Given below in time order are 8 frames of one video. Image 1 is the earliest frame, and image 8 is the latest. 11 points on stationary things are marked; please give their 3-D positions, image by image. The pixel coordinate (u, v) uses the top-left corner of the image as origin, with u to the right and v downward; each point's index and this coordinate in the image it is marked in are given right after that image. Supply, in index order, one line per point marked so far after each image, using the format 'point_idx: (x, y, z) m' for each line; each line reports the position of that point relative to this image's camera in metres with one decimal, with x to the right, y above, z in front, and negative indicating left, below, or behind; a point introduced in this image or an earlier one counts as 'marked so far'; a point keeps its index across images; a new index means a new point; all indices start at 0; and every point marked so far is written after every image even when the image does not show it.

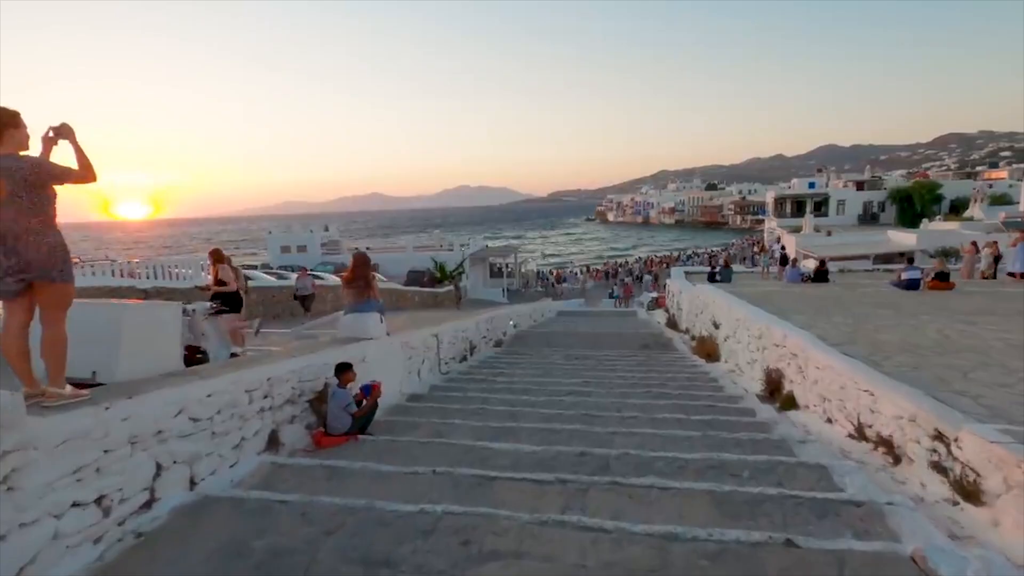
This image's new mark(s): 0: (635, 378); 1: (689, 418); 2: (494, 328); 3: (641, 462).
0: (+1.9, -1.3, +7.4) m
1: (+1.8, -1.3, +4.9) m
2: (-0.4, -0.9, +11.2) m
3: (+1.0, -1.3, +3.7) m
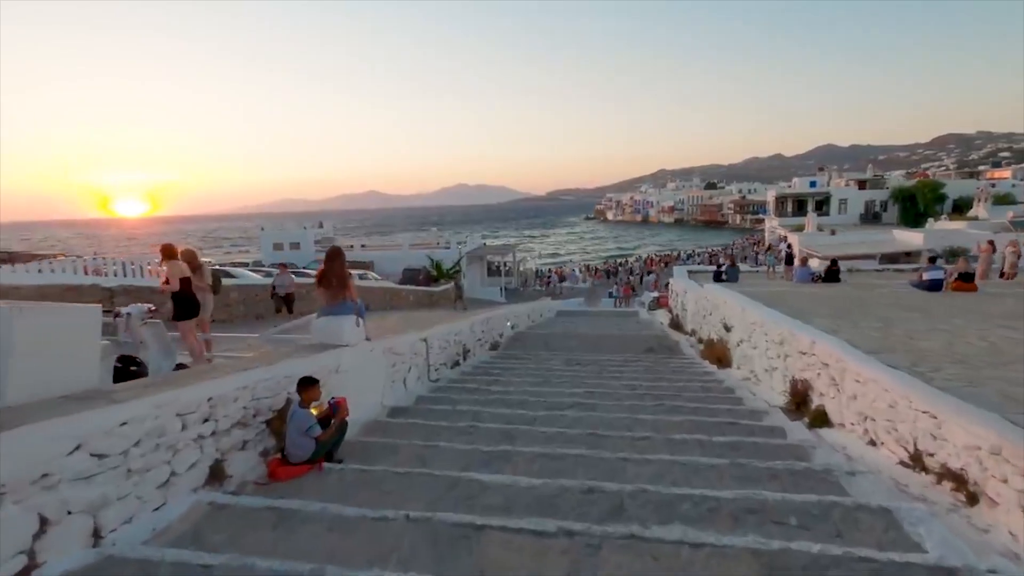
0: (+1.8, -1.3, +6.7) m
1: (+1.7, -1.3, +4.2) m
2: (-0.5, -0.9, +10.5) m
3: (+0.9, -1.3, +3.0) m
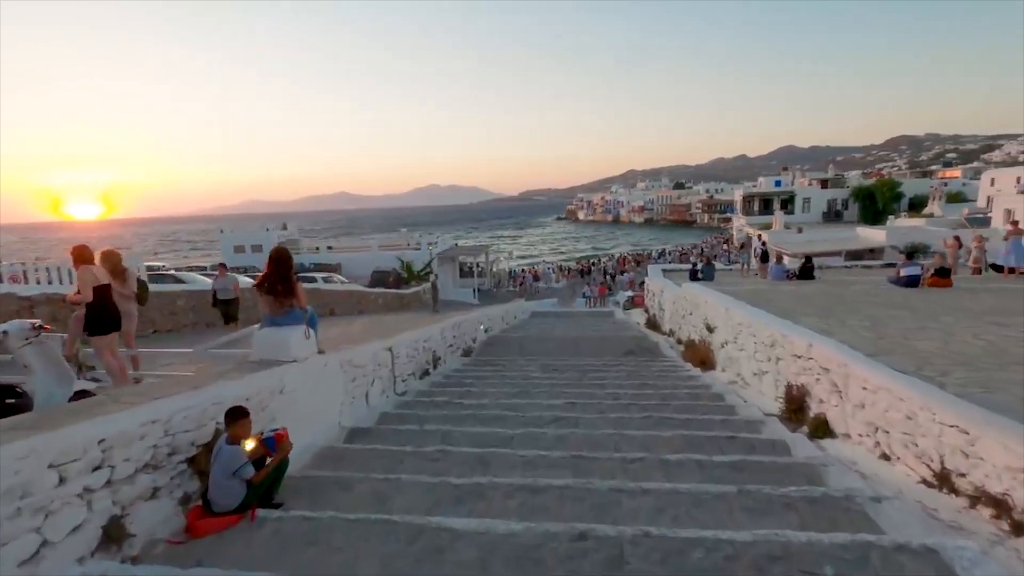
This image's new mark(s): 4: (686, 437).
0: (+1.5, -1.4, +6.2) m
1: (+1.5, -1.3, +3.8) m
2: (-1.0, -0.9, +9.9) m
3: (+0.8, -1.3, +2.5) m
4: (+1.5, -1.3, +4.3) m
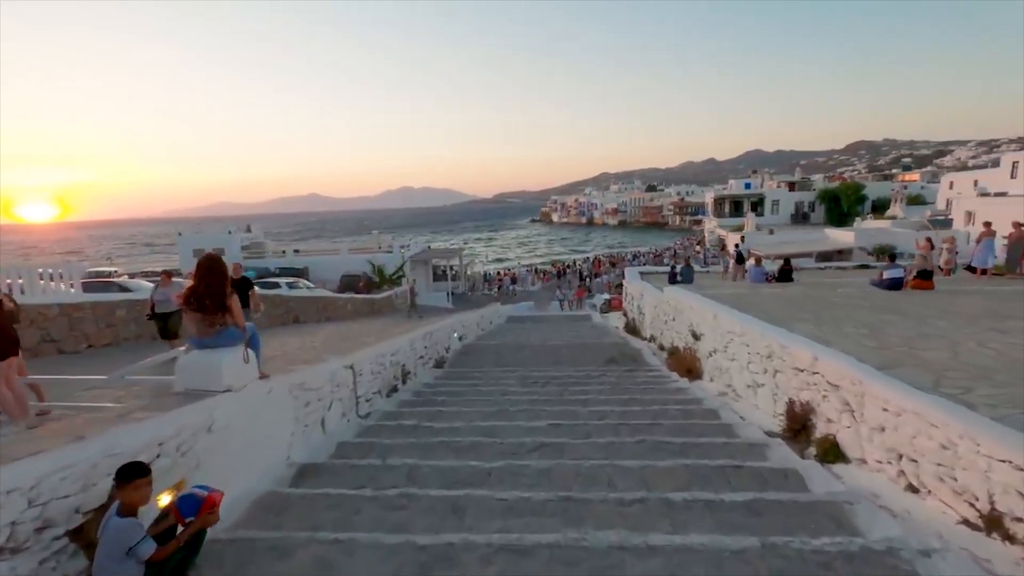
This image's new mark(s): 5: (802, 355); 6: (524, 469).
0: (+1.2, -1.4, +5.7) m
1: (+1.4, -1.4, +3.2) m
2: (-1.5, -1.1, +9.3) m
3: (+0.7, -1.4, +1.9) m
4: (+1.4, -1.4, +3.8) m
5: (+2.9, -0.7, +4.9) m
6: (+0.1, -1.4, +3.9) m
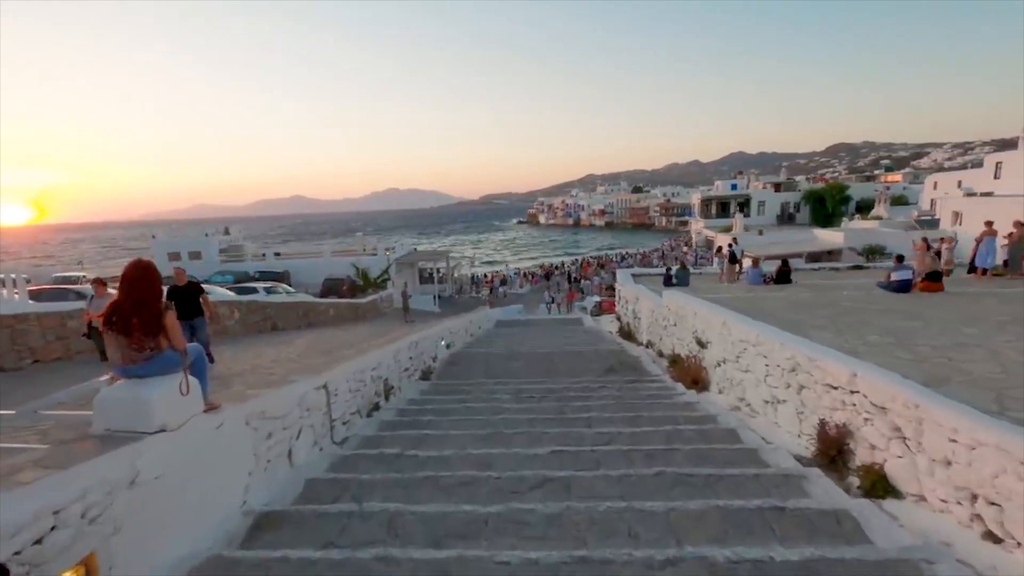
0: (+1.2, -1.5, +5.1) m
1: (+1.4, -1.5, +2.7) m
2: (-1.6, -1.2, +8.6) m
3: (+0.8, -1.5, +1.3) m
4: (+1.4, -1.5, +3.2) m
5: (+2.9, -0.7, +4.3) m
6: (+0.1, -1.5, +3.3) m
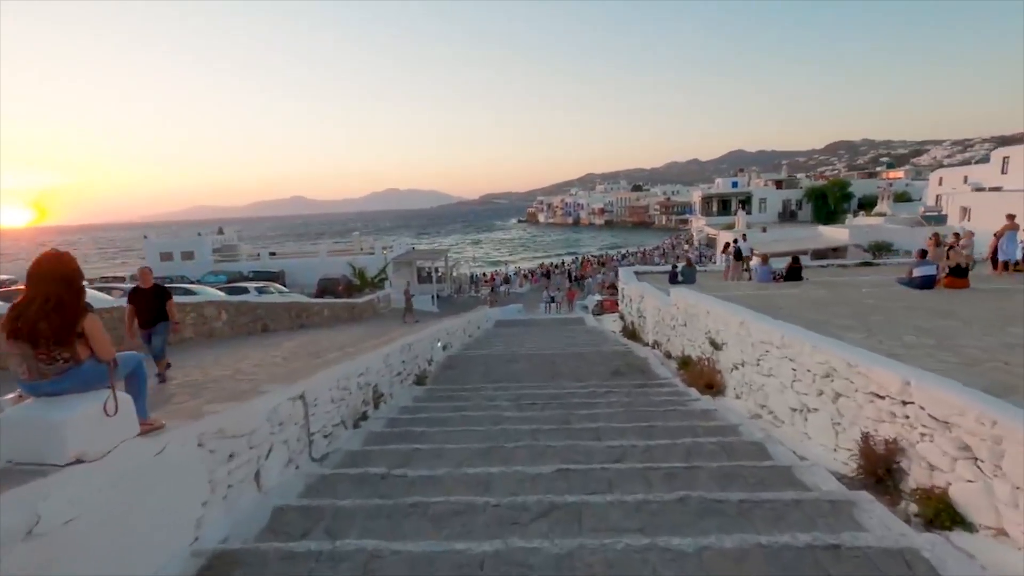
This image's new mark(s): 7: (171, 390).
0: (+1.2, -1.5, +4.6) m
1: (+1.4, -1.4, +2.1) m
2: (-1.6, -1.1, +8.1) m
3: (+0.8, -1.5, +0.8) m
4: (+1.4, -1.4, +2.7) m
5: (+2.9, -0.7, +3.8) m
6: (+0.1, -1.5, +2.7) m
7: (-3.9, -1.2, +5.5) m
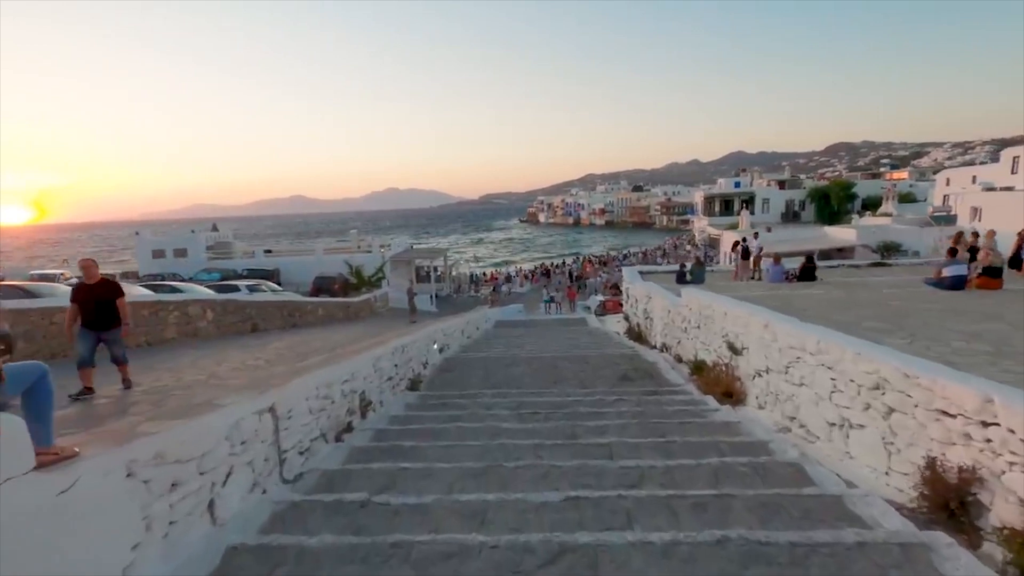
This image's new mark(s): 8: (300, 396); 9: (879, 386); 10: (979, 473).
0: (+1.2, -1.5, +4.0) m
1: (+1.4, -1.4, +1.5) m
2: (-1.6, -1.1, +7.5) m
3: (+0.8, -1.4, +0.2) m
4: (+1.4, -1.4, +2.1) m
5: (+2.9, -0.7, +3.2) m
6: (+0.1, -1.5, +2.2) m
7: (-3.8, -1.1, +4.9) m
8: (-1.9, -0.9, +4.3) m
9: (+2.9, -0.8, +3.9) m
10: (+2.9, -1.1, +3.0) m
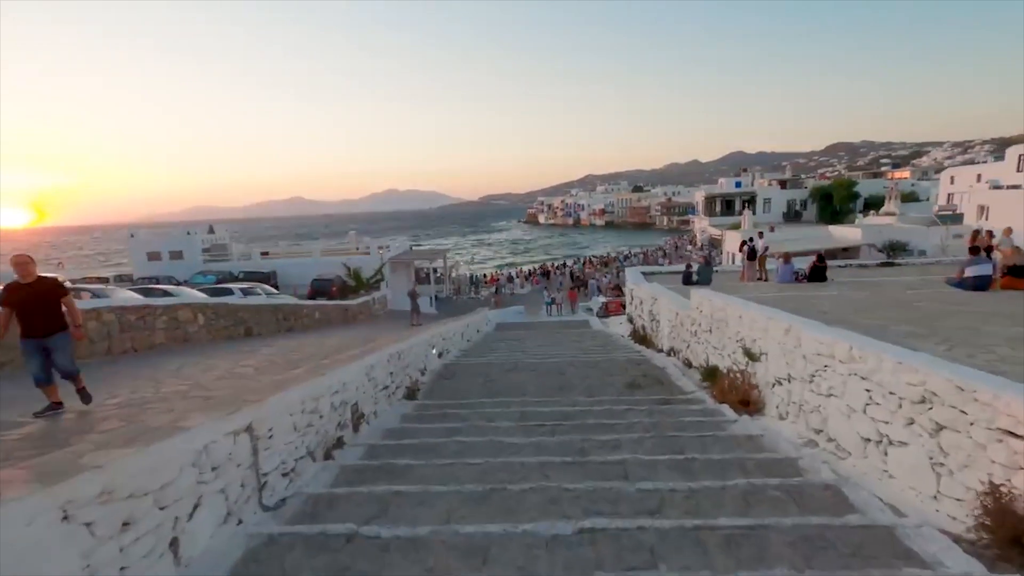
0: (+1.2, -1.5, +3.6) m
1: (+1.5, -1.4, +1.1) m
2: (-1.6, -1.2, +7.1) m
3: (+0.8, -1.5, -0.2) m
4: (+1.4, -1.4, +1.7) m
5: (+2.9, -0.7, +2.8) m
6: (+0.1, -1.5, +1.8) m
7: (-3.8, -1.2, +4.5) m
8: (-1.8, -1.0, +3.9) m
9: (+2.9, -0.8, +3.5) m
10: (+2.9, -1.2, +2.6) m
